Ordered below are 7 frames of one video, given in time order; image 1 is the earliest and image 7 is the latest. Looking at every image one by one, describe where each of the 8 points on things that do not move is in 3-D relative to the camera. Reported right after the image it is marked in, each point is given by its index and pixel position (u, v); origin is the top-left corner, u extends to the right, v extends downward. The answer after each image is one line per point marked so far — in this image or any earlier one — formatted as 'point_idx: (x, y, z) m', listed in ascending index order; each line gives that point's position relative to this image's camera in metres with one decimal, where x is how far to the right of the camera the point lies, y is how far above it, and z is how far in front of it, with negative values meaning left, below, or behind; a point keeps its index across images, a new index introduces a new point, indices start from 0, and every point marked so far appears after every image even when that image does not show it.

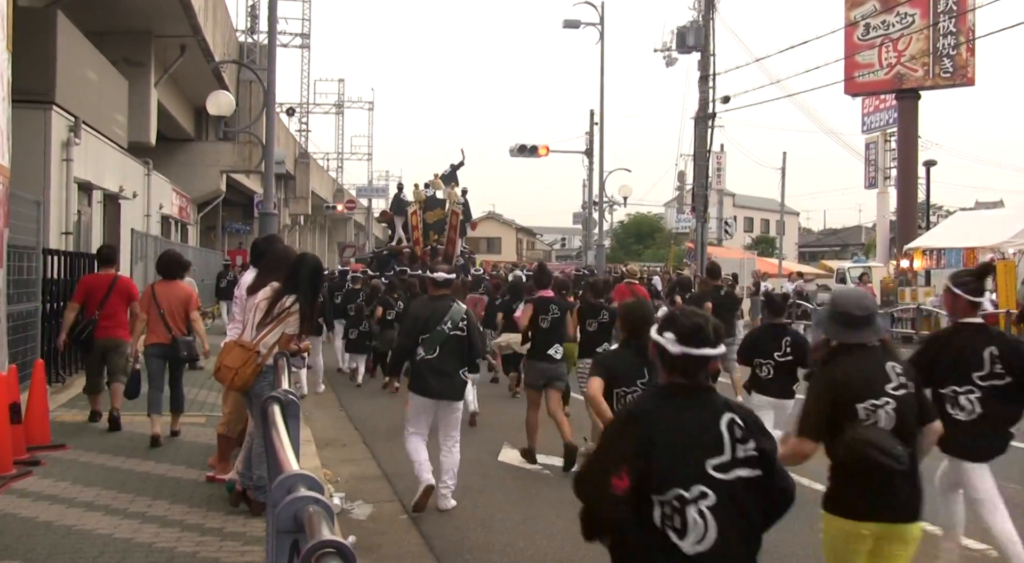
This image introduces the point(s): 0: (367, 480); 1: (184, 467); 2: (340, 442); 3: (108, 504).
0: (-1.3, -1.8, +8.7) m
1: (-2.9, -1.6, +8.4) m
2: (-1.8, -1.7, +10.1) m
3: (-3.1, -1.7, +7.3) m
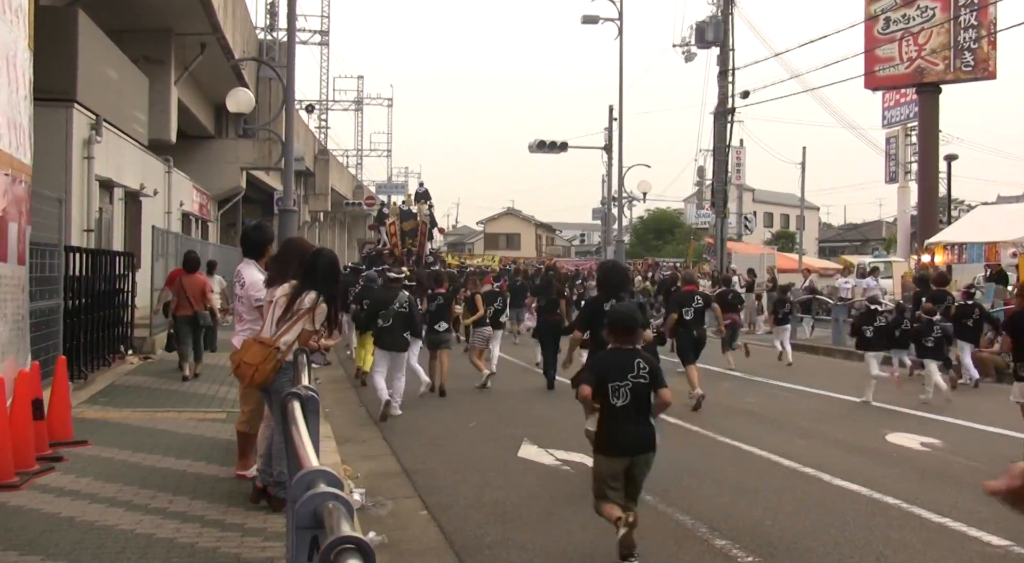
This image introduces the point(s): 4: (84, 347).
0: (-1.2, -1.8, +8.7) m
1: (-2.7, -1.6, +8.5) m
2: (-1.7, -1.7, +10.1) m
3: (-2.9, -1.7, +7.3) m
4: (-5.3, -0.8, +11.5) m
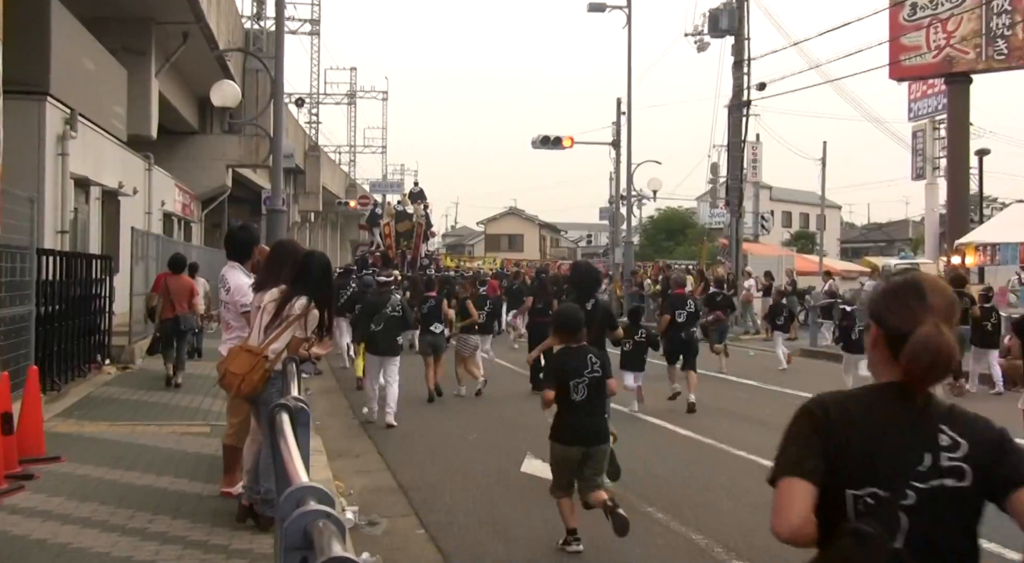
0: (-1.1, -1.8, +8.2) m
1: (-2.7, -1.7, +8.0) m
2: (-1.6, -1.7, +9.7) m
3: (-2.9, -1.7, +6.8) m
4: (-5.3, -0.9, +11.1) m
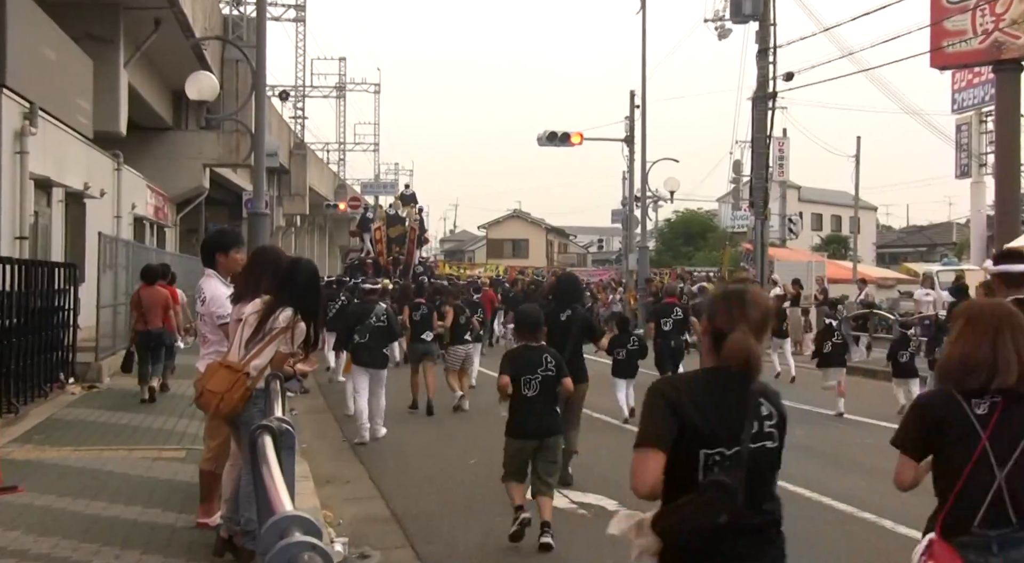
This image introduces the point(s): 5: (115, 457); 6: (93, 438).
0: (-1.1, -1.9, +7.5) m
1: (-2.7, -1.7, +7.3) m
2: (-1.6, -1.8, +9.0) m
3: (-2.9, -1.8, +6.1) m
4: (-5.2, -1.0, +10.4) m
5: (-3.6, -1.6, +8.7) m
6: (-4.1, -1.5, +9.5) m
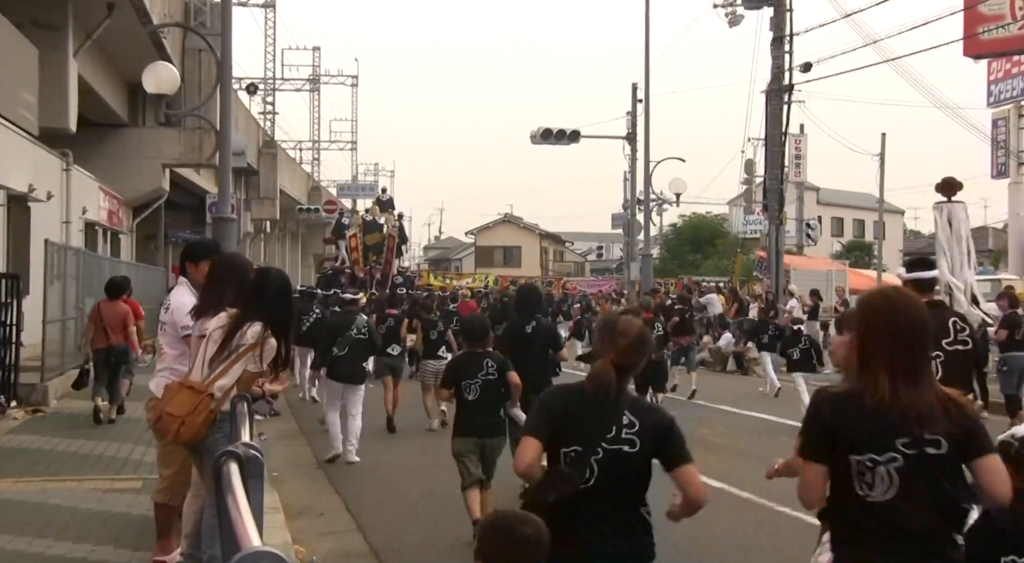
0: (-1.2, -2.0, +6.9) m
1: (-2.7, -1.8, +6.6) m
2: (-1.6, -1.9, +8.3) m
3: (-2.9, -1.9, +5.5) m
4: (-5.3, -1.1, +9.8) m
5: (-3.7, -1.7, +8.1) m
6: (-4.2, -1.6, +8.8) m
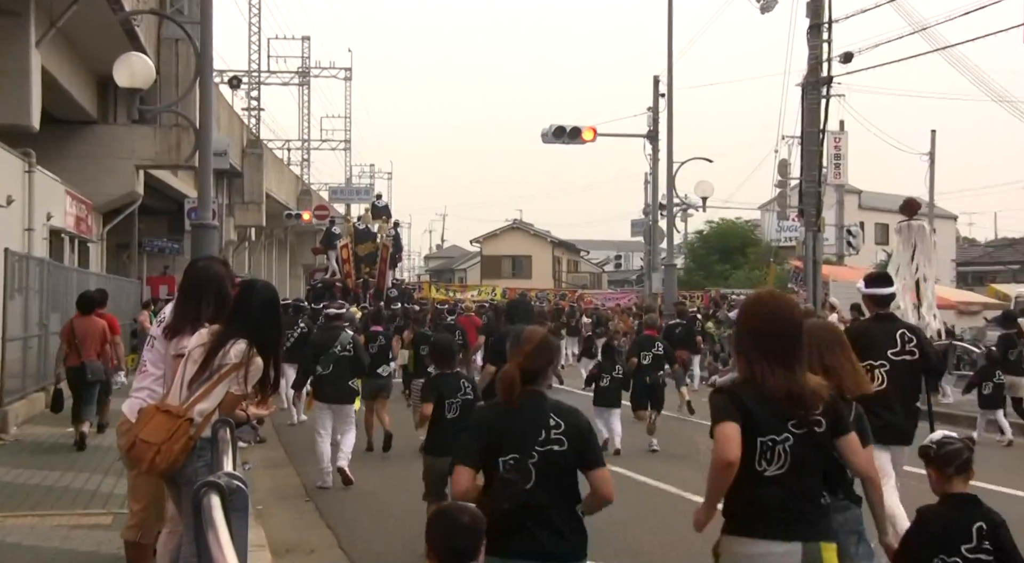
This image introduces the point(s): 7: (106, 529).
0: (-1.1, -2.1, +6.2) m
1: (-2.7, -1.9, +6.0) m
2: (-1.6, -2.0, +7.7) m
3: (-2.9, -1.9, +4.9) m
4: (-5.2, -1.2, +9.2) m
5: (-3.6, -1.8, +7.5) m
6: (-4.1, -1.7, +8.2) m
7: (-3.0, -1.8, +7.5) m
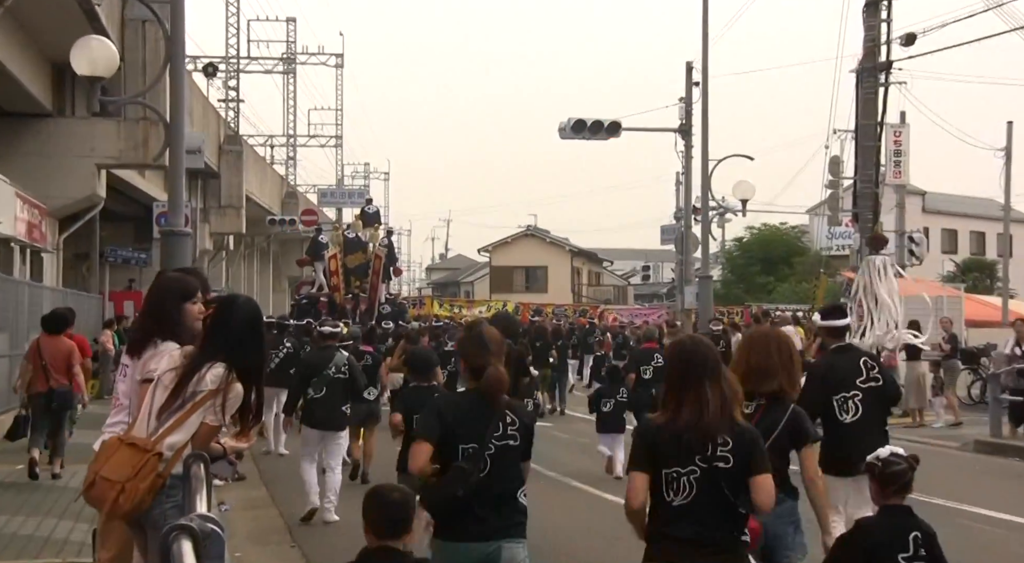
0: (-1.0, -2.1, +5.5) m
1: (-2.6, -2.0, +5.3) m
2: (-1.5, -2.1, +7.0) m
3: (-2.8, -2.0, +4.2) m
4: (-5.1, -1.3, +8.5) m
5: (-3.5, -1.9, +6.7) m
6: (-4.0, -1.8, +7.5) m
7: (-2.9, -1.9, +6.8) m
